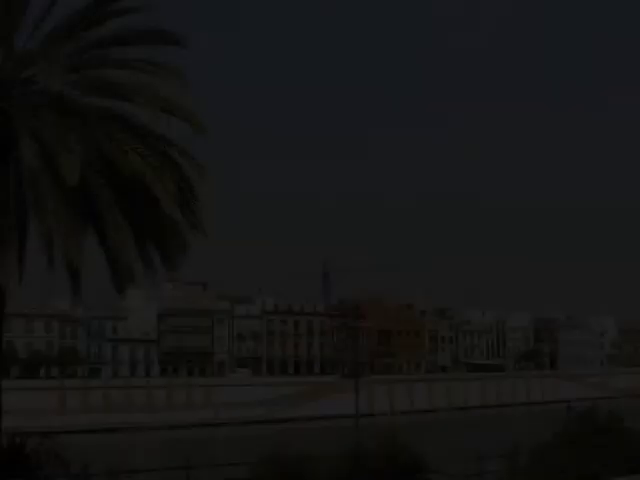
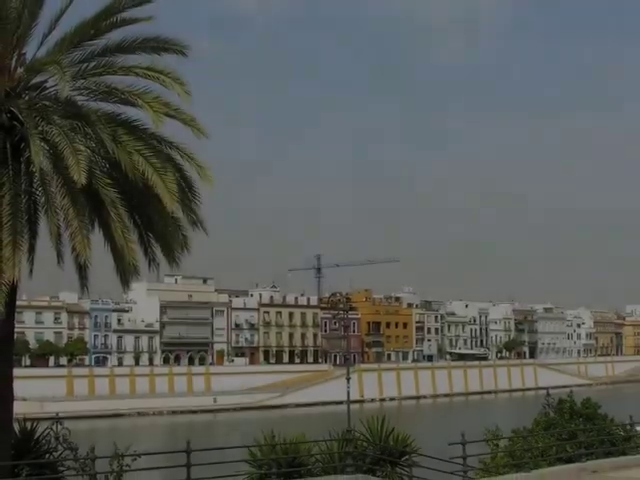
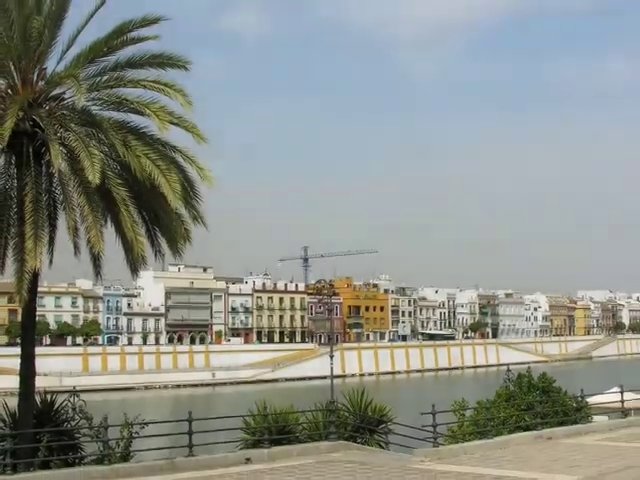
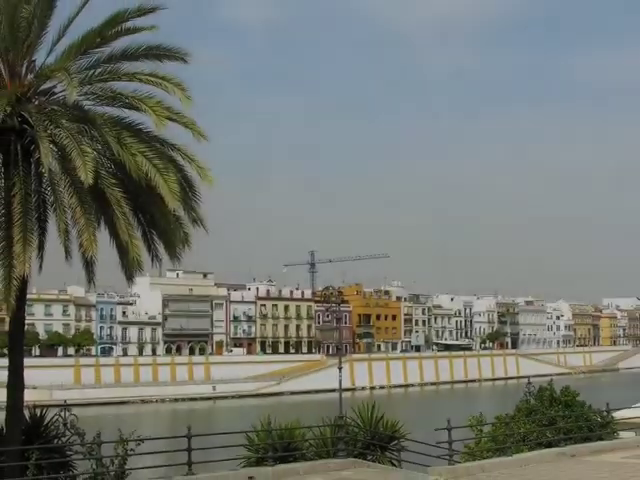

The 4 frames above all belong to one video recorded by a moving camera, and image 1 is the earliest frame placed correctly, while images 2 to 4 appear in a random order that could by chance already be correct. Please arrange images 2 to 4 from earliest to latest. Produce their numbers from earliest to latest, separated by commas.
2, 4, 3
